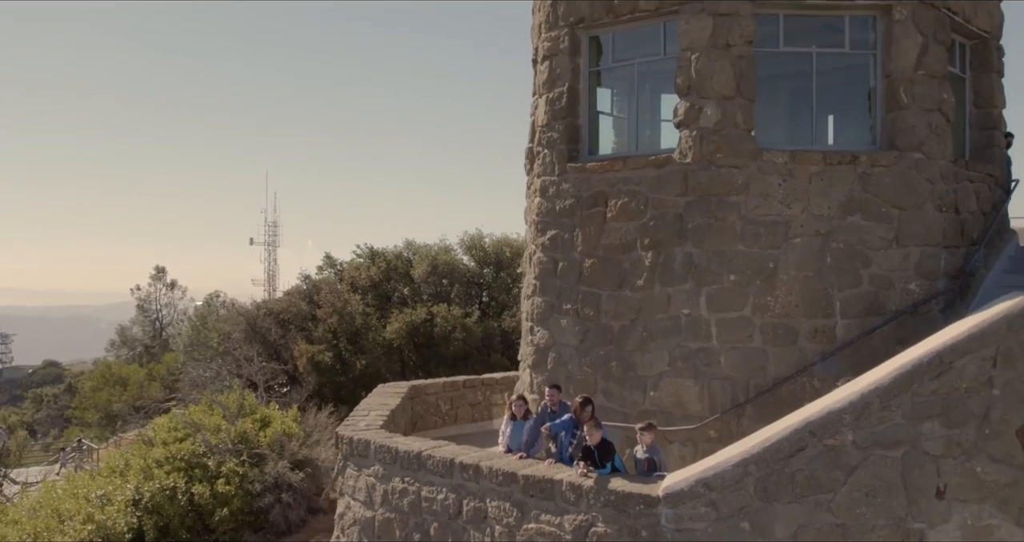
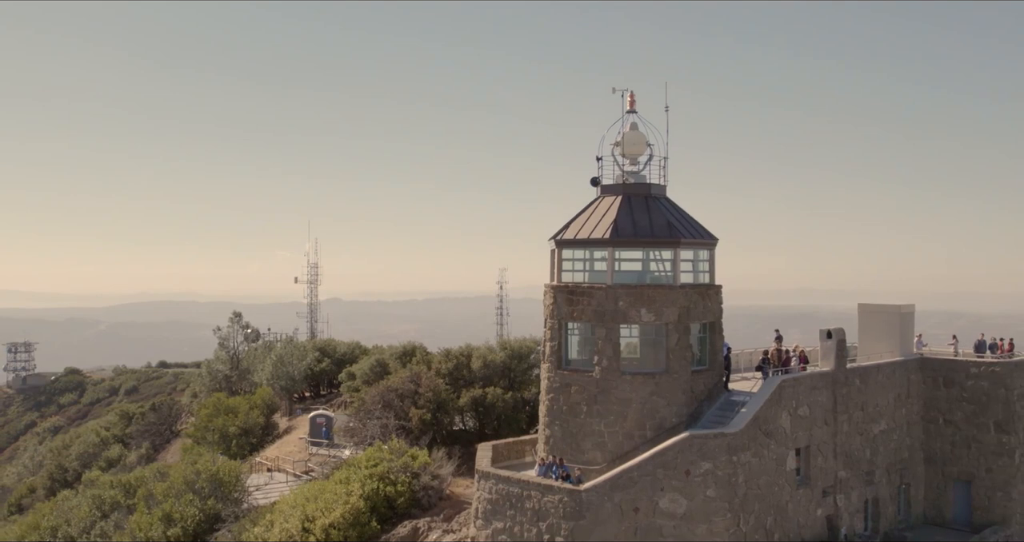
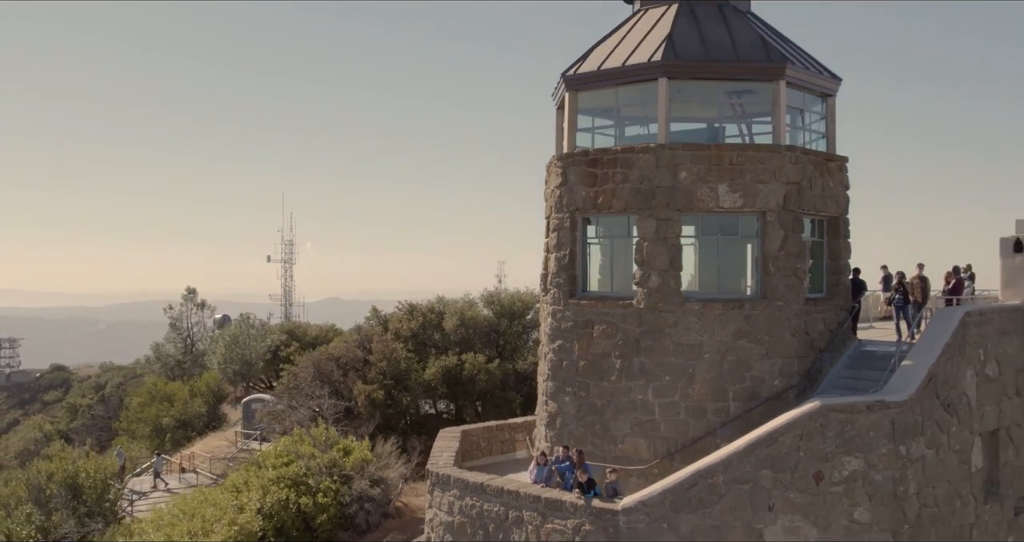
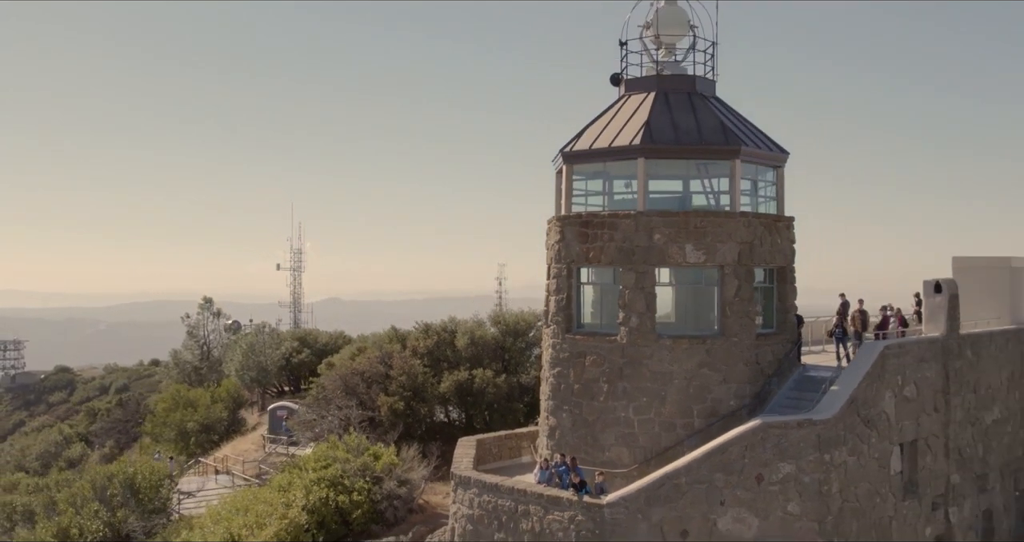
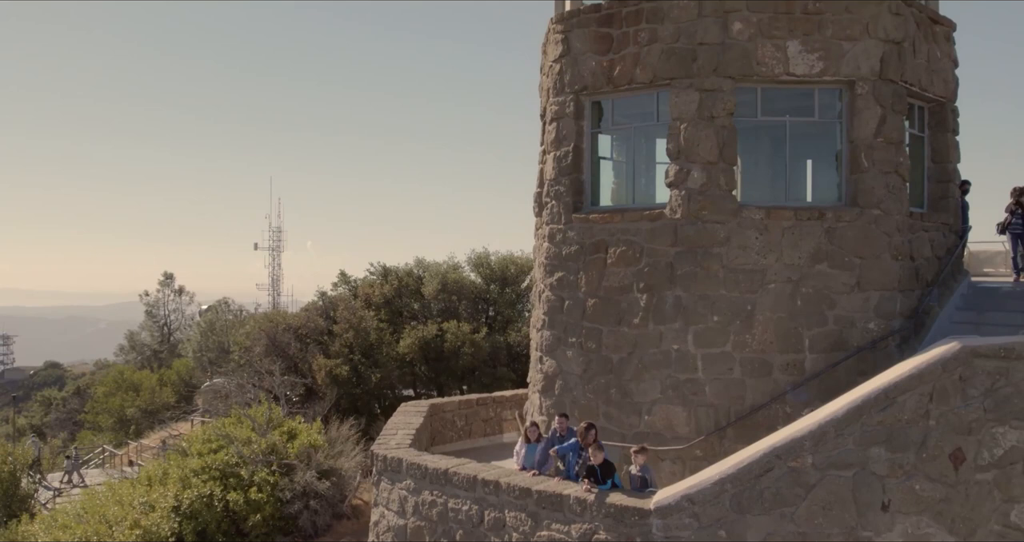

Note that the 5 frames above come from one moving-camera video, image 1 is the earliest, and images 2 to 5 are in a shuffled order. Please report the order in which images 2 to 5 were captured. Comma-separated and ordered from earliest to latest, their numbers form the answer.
5, 3, 4, 2
